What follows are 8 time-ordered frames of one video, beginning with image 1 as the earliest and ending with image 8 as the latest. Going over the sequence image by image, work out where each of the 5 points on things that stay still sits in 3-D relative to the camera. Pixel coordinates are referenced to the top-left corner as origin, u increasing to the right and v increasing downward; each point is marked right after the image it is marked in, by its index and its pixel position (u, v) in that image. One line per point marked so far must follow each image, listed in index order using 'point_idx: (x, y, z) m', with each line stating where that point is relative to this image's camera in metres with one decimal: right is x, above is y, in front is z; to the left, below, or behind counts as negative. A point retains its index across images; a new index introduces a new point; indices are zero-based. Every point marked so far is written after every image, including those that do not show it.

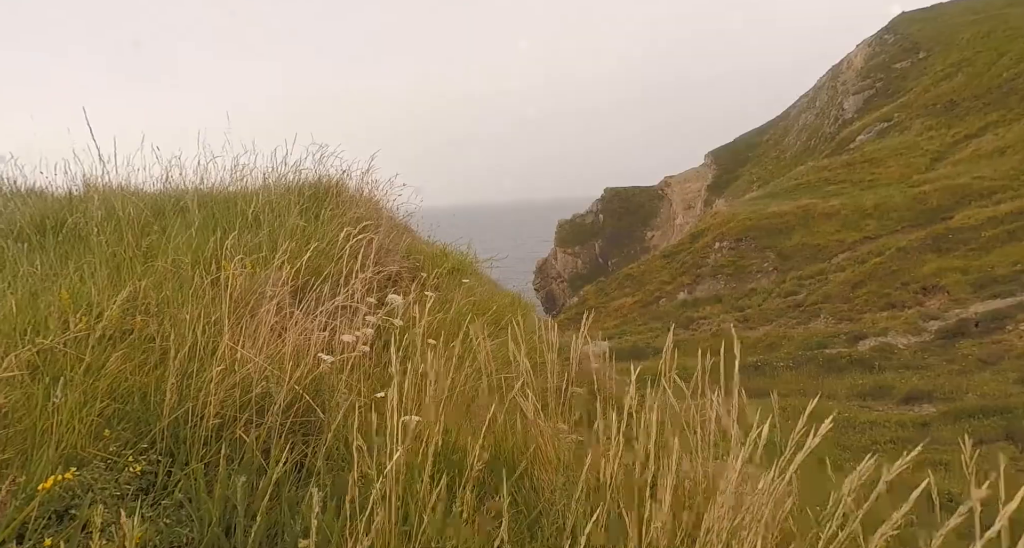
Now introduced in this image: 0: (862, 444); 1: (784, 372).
0: (+5.0, -2.4, +11.0) m
1: (+4.9, -1.8, +14.3) m
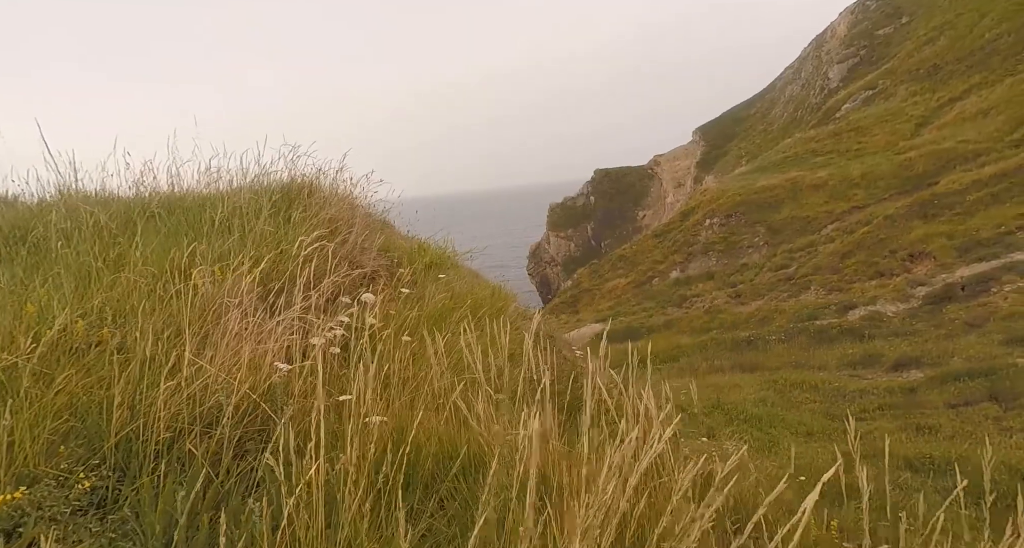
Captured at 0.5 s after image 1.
0: (+4.9, -2.0, +11.1) m
1: (+4.8, -1.3, +14.4) m
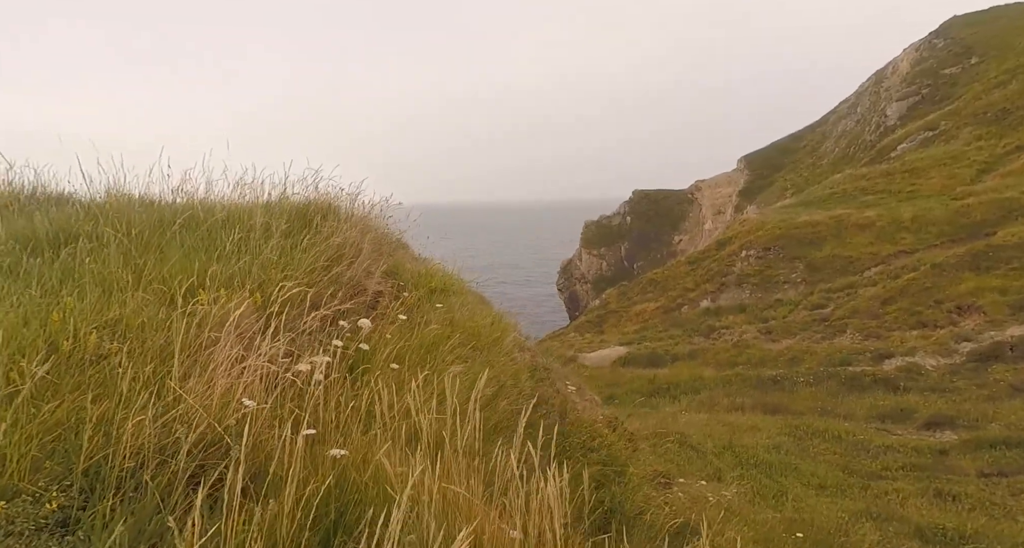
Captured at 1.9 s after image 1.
0: (+4.9, -2.6, +10.5) m
1: (+5.1, -2.0, +13.8) m
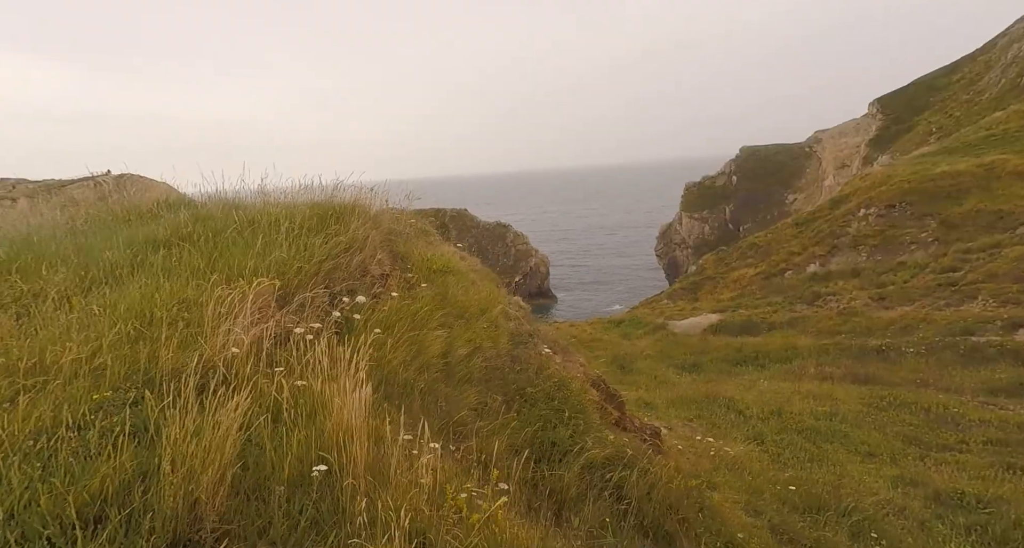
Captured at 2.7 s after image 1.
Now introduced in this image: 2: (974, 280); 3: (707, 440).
0: (+5.1, -1.9, +9.1) m
1: (+6.2, -1.3, +12.2) m
2: (+8.1, -0.1, +13.9) m
3: (+2.2, -1.8, +8.8) m
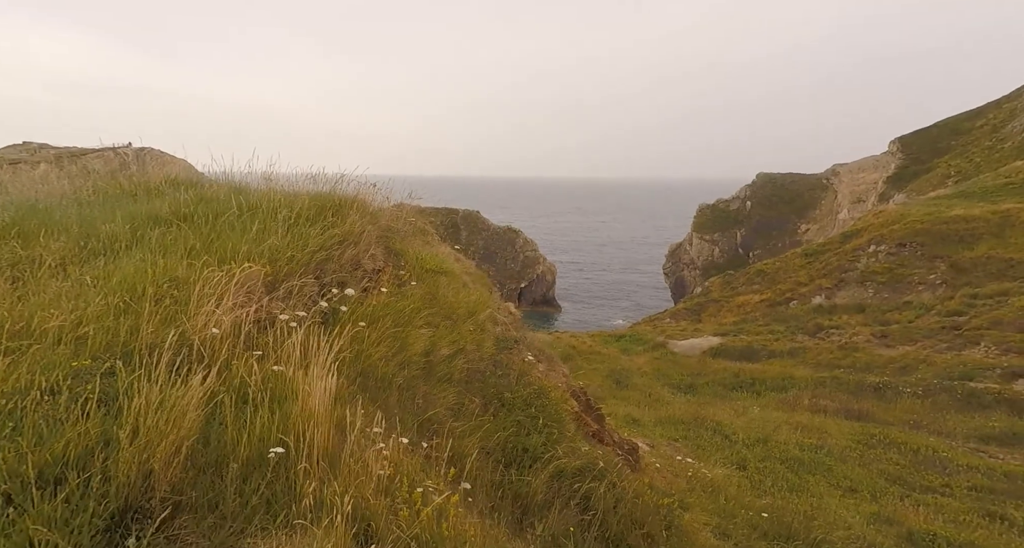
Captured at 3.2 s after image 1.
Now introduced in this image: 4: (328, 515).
0: (+4.8, -2.4, +9.1) m
1: (+6.1, -1.9, +12.2) m
2: (+8.1, -0.9, +13.8) m
3: (+2.0, -2.1, +8.8) m
4: (-0.9, -1.2, +3.9) m
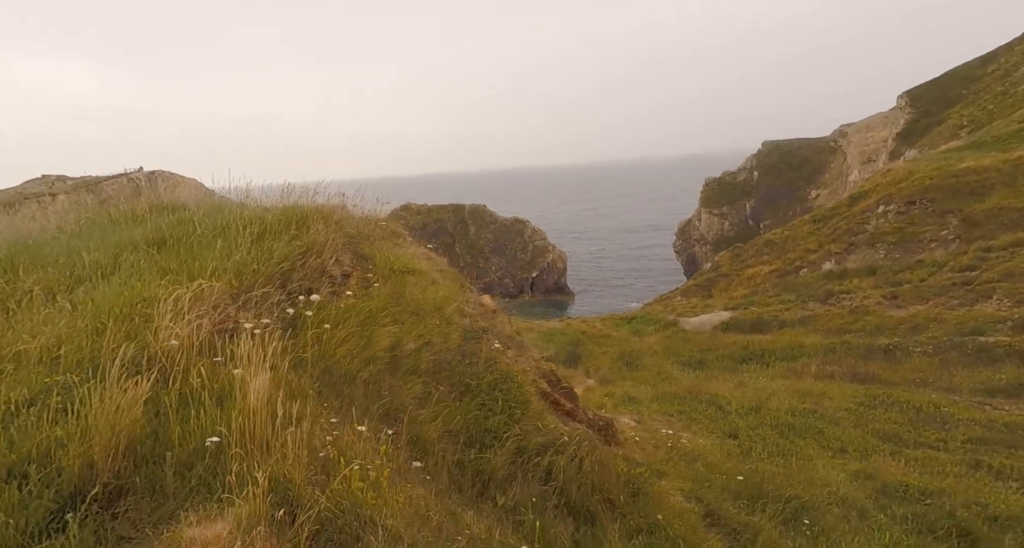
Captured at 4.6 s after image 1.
0: (+4.8, -1.9, +9.2) m
1: (+6.2, -1.3, +12.1) m
2: (+8.2, -0.1, +13.6) m
3: (+1.9, -1.8, +9.0) m
4: (-1.3, -1.2, +4.3) m
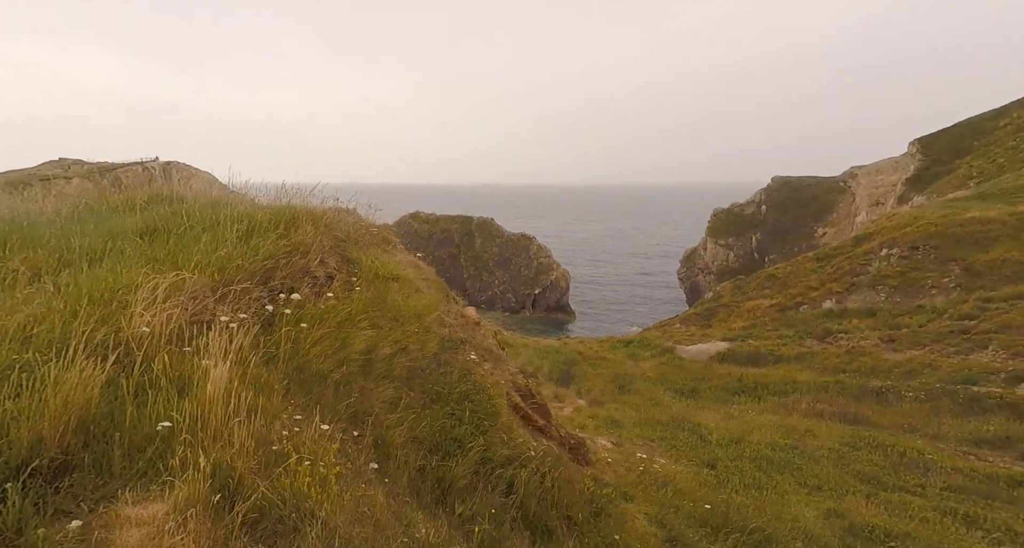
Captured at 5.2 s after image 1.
0: (+4.5, -2.4, +9.1) m
1: (+6.1, -2.0, +12.1) m
2: (+8.2, -0.9, +13.5) m
3: (+1.6, -2.1, +9.1) m
4: (-1.7, -1.2, +4.4) m
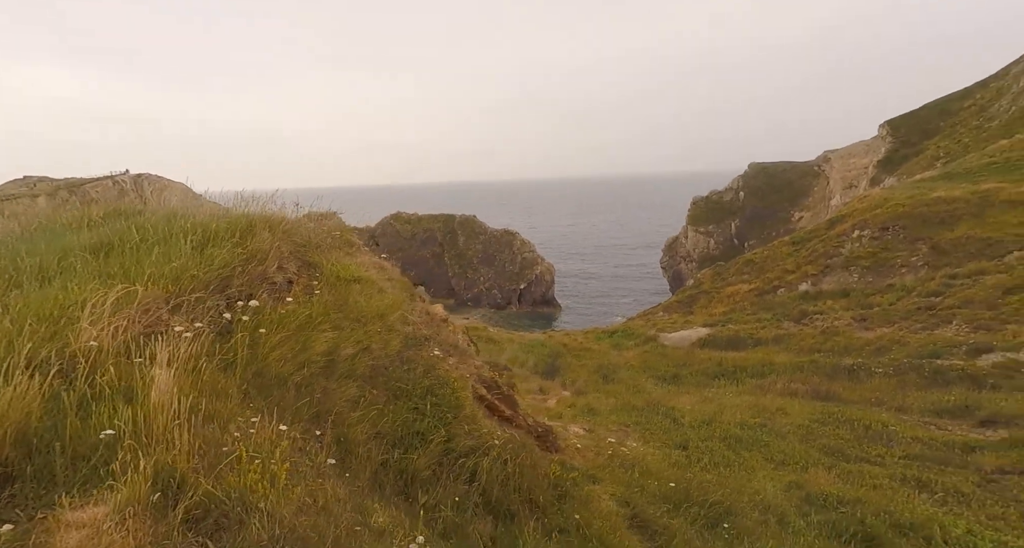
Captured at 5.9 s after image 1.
0: (+4.3, -2.2, +9.5) m
1: (+5.8, -1.6, +12.4) m
2: (+7.9, -0.5, +13.8) m
3: (+1.3, -2.0, +9.5) m
4: (-2.0, -1.3, +4.9) m
